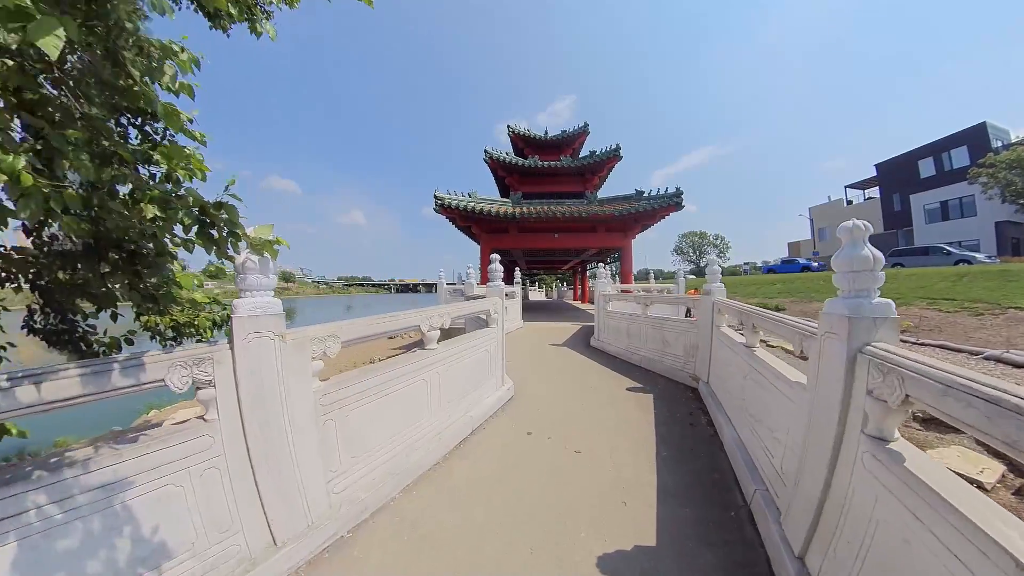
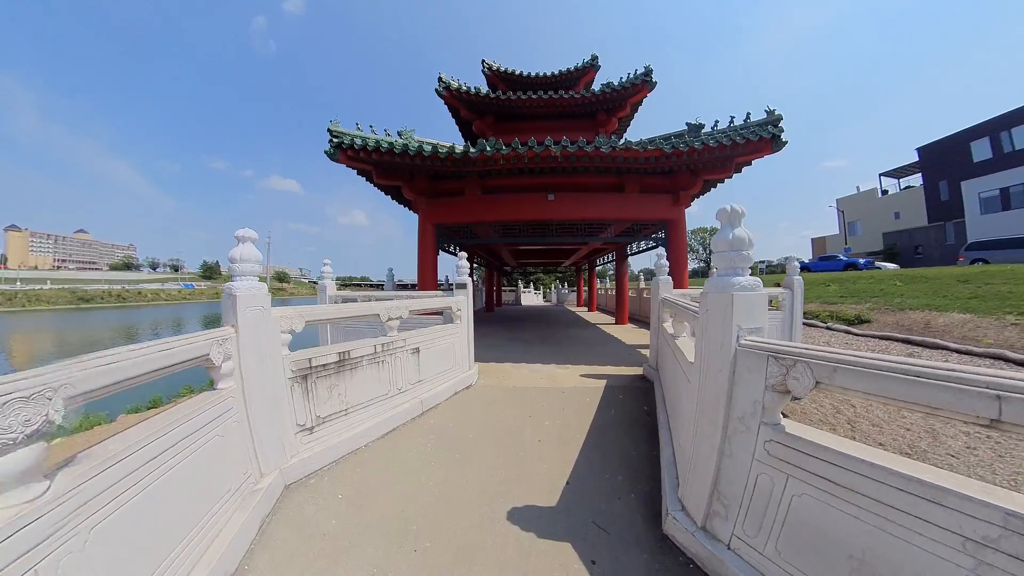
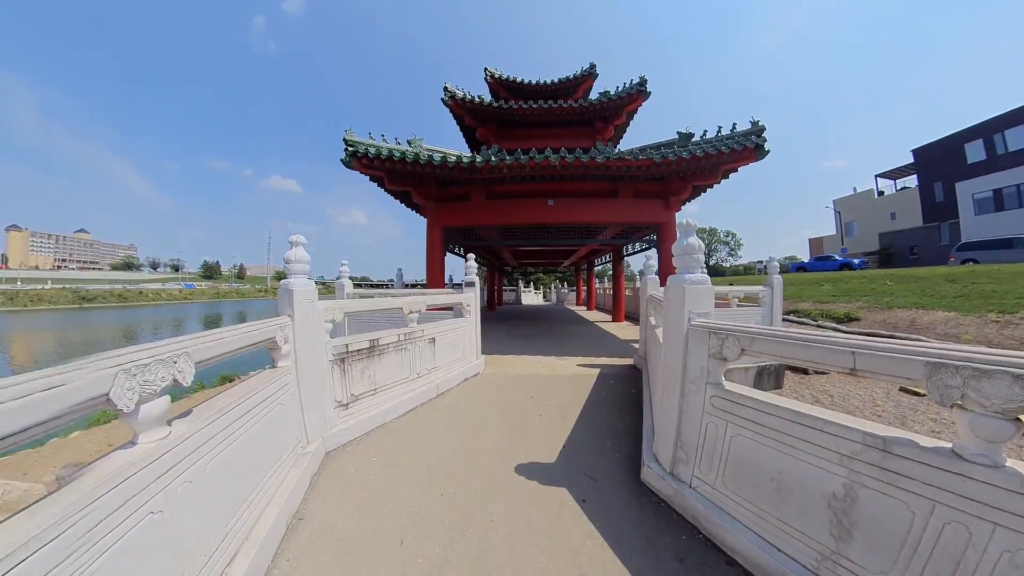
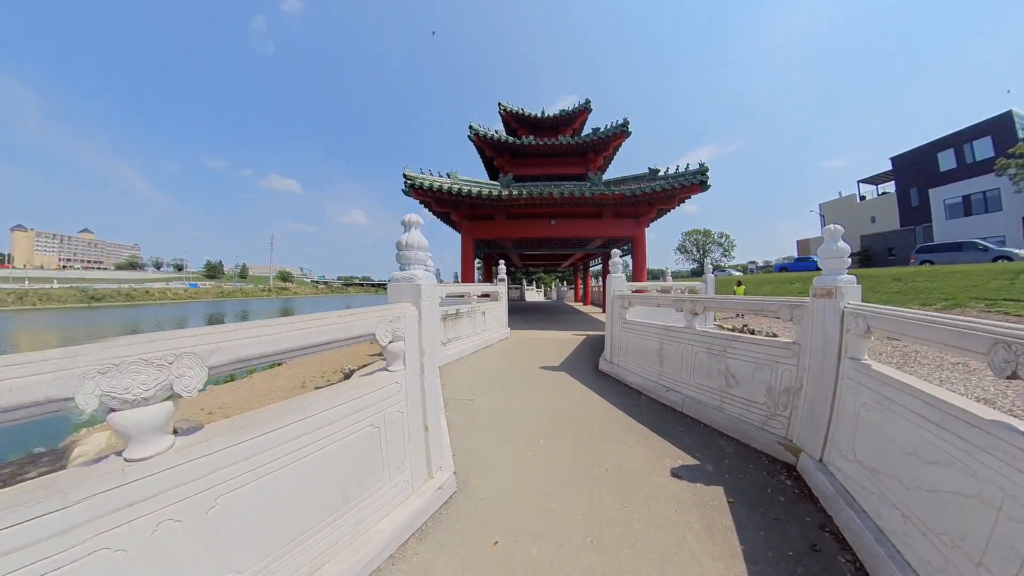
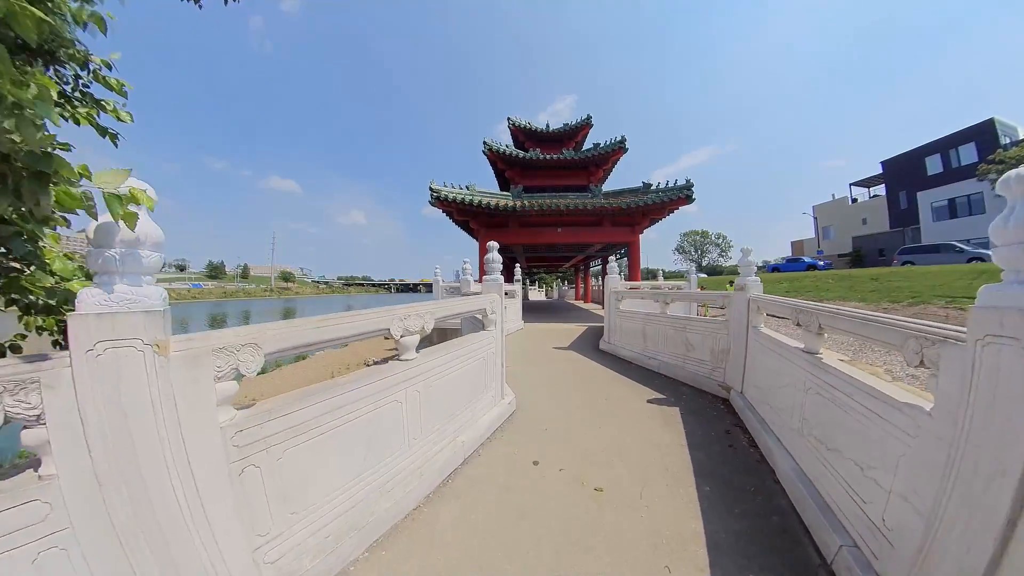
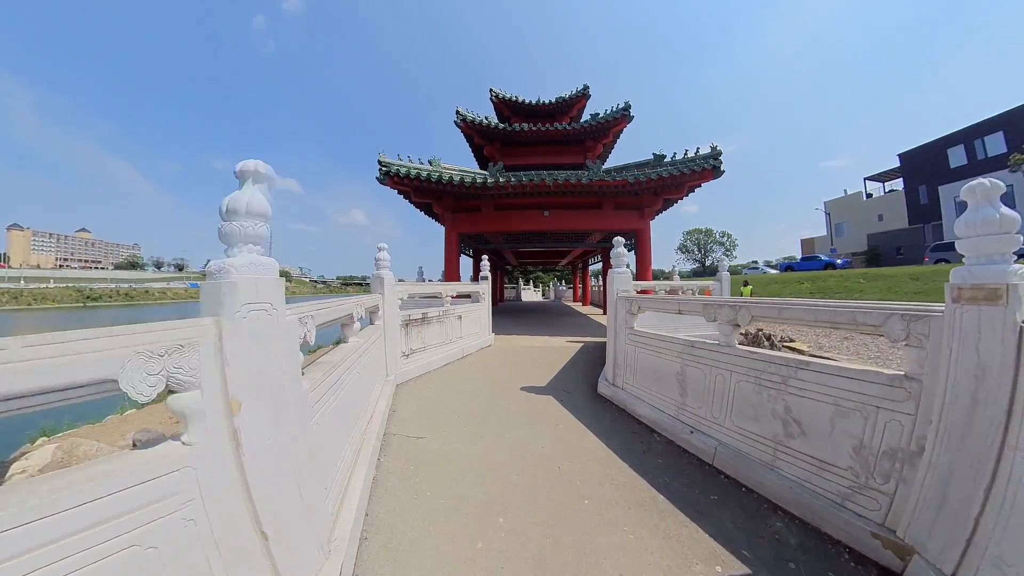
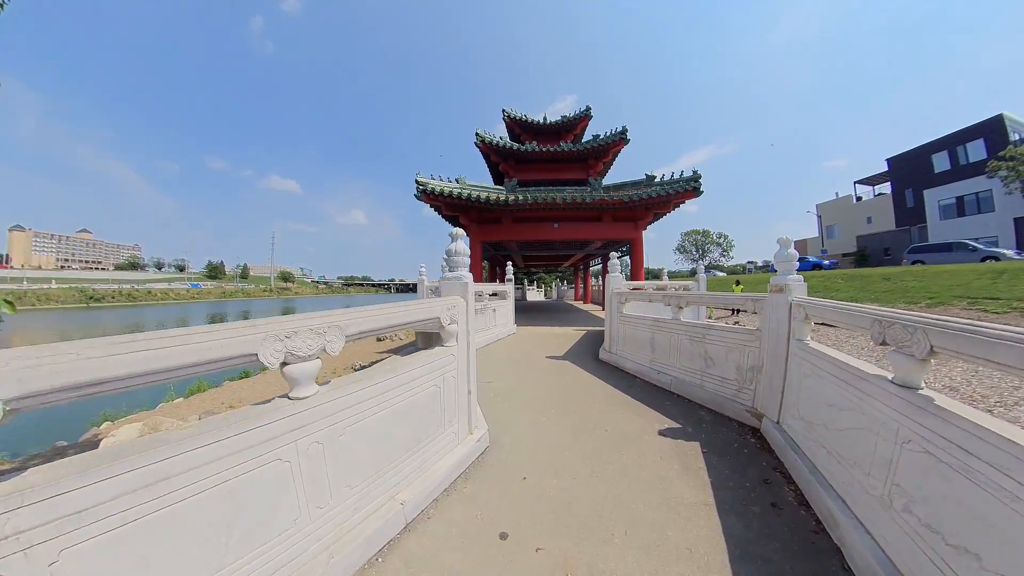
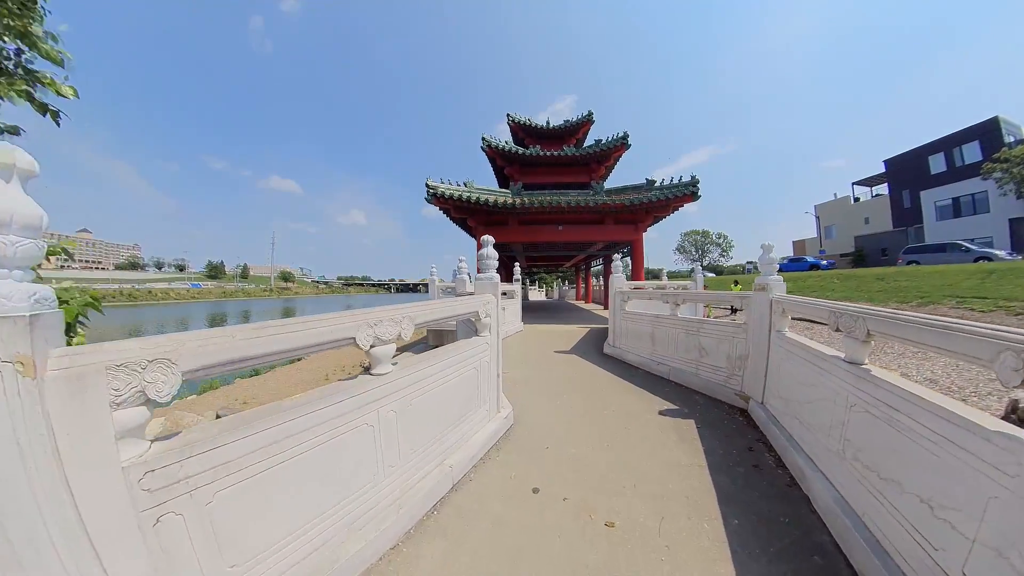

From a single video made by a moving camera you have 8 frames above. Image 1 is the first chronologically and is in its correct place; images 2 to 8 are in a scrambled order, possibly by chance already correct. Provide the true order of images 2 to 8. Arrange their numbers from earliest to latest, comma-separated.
5, 8, 7, 4, 6, 3, 2
